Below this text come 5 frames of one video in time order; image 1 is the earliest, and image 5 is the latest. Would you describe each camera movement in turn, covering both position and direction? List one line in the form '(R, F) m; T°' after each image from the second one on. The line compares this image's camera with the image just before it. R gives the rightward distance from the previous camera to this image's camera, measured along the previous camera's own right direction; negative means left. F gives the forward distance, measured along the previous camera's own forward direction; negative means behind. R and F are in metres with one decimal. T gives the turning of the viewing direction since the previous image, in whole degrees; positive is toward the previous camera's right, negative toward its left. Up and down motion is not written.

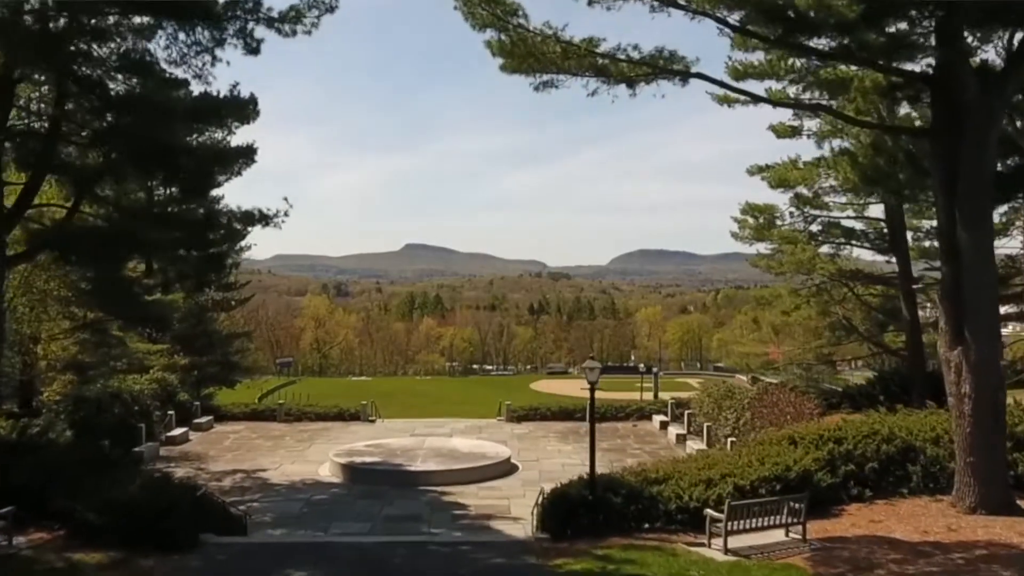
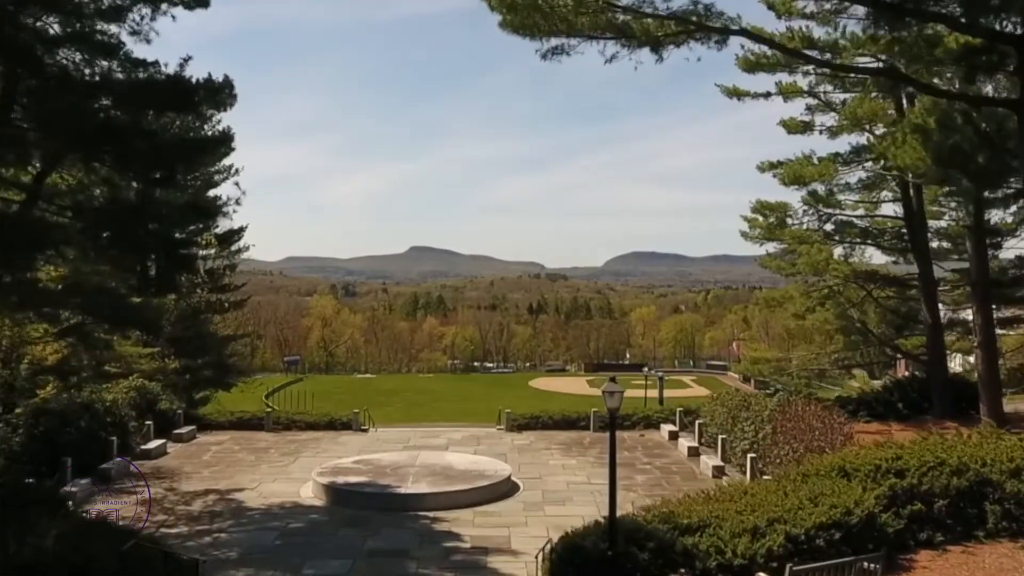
(0.0, +0.9) m; 0°
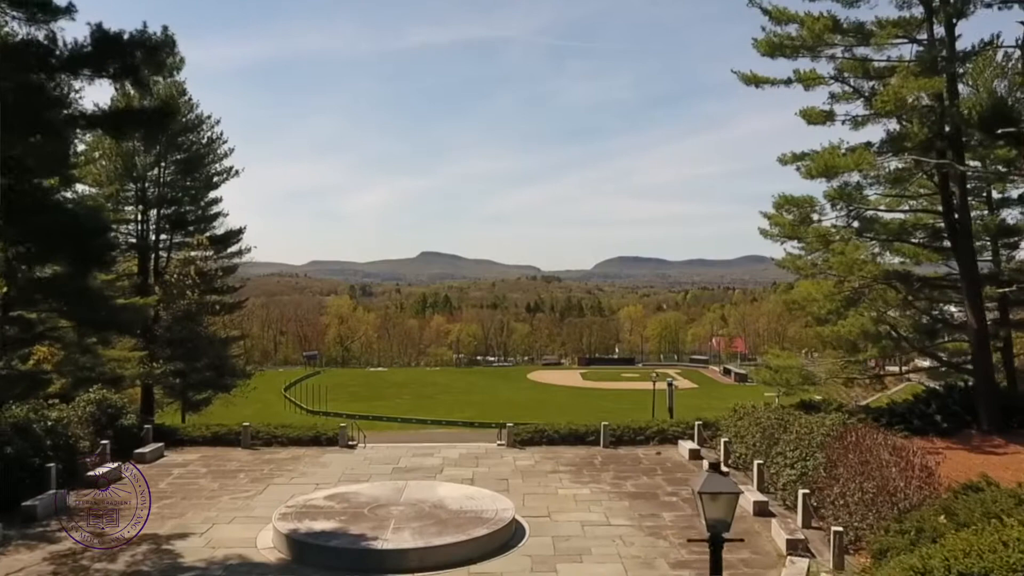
(0.0, +1.7) m; 0°
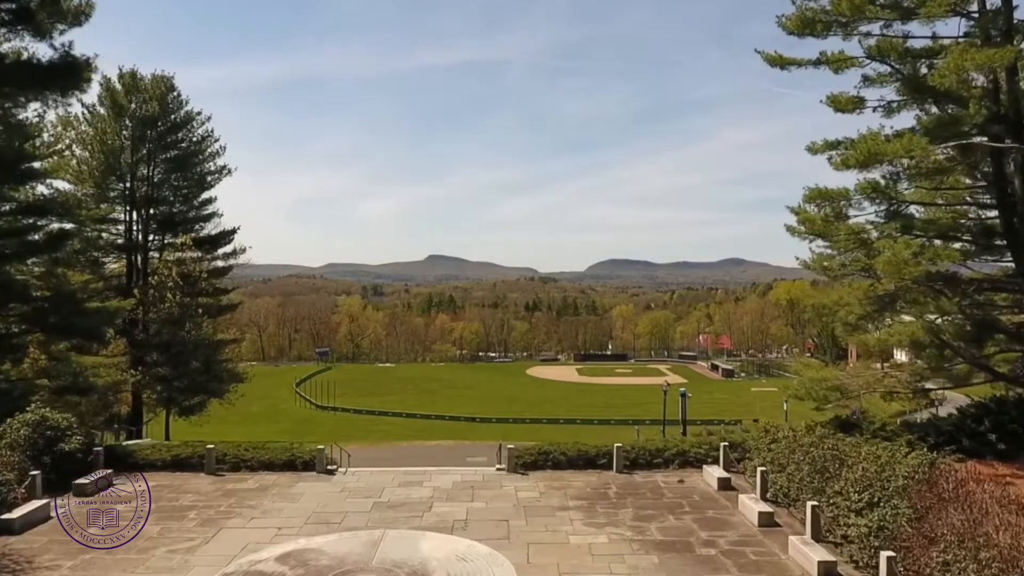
(0.0, +1.9) m; 0°
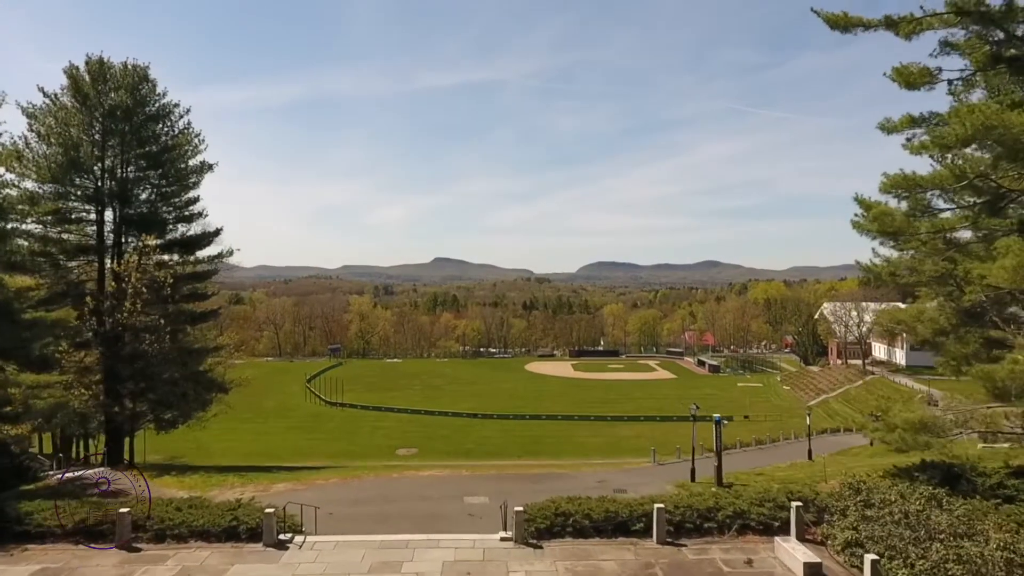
(-0.1, +3.3) m; 0°
